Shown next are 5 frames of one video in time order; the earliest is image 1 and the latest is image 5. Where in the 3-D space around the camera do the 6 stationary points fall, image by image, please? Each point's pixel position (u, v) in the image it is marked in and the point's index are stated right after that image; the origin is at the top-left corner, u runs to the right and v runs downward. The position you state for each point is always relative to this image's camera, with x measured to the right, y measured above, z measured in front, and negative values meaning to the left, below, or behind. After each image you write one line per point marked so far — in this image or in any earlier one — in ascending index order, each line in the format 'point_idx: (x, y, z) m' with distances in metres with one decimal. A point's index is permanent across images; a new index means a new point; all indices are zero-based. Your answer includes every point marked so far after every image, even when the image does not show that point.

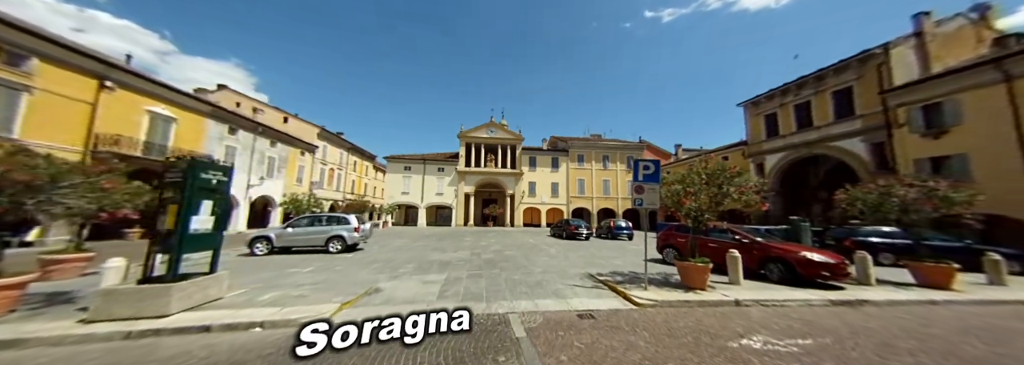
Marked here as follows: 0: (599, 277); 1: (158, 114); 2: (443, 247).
0: (+2.6, -2.8, +7.6) m
1: (-23.4, +4.5, +17.5) m
2: (-3.7, -3.5, +14.0) m
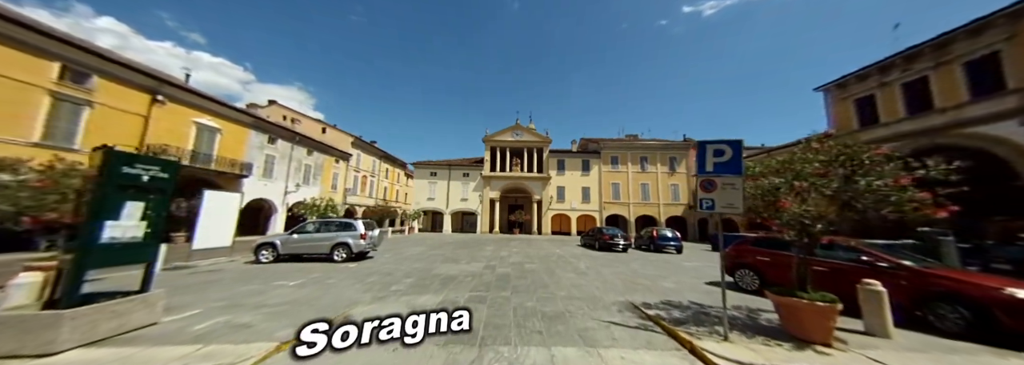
0: (+2.8, -2.7, +5.5) m
1: (-21.8, +4.1, +18.6) m
2: (-2.6, -3.6, +12.6) m
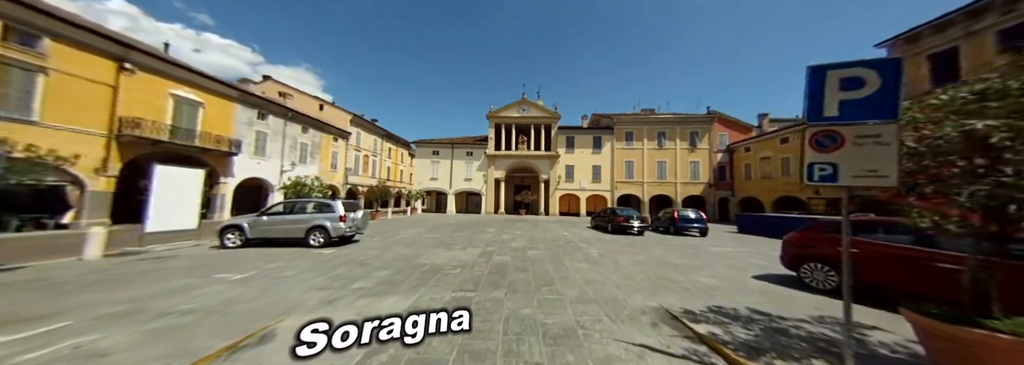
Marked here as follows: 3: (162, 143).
0: (+2.7, -2.1, +3.9) m
1: (-21.5, +5.5, +17.2) m
2: (-2.5, -2.5, +11.2) m
3: (-21.4, +2.4, +16.1) m
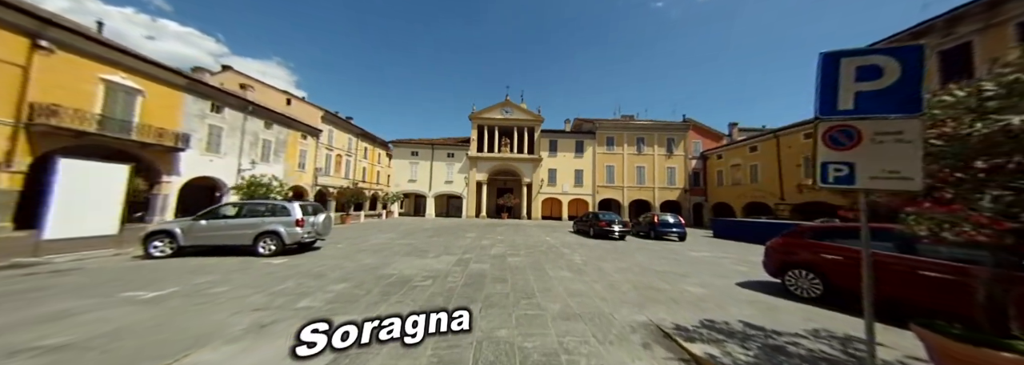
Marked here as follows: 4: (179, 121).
0: (+2.4, -2.2, +3.5) m
1: (-22.7, +5.6, +15.1) m
2: (-3.4, -2.6, +10.4) m
3: (-22.6, +2.5, +14.0) m
4: (-22.8, +4.2, +17.9) m
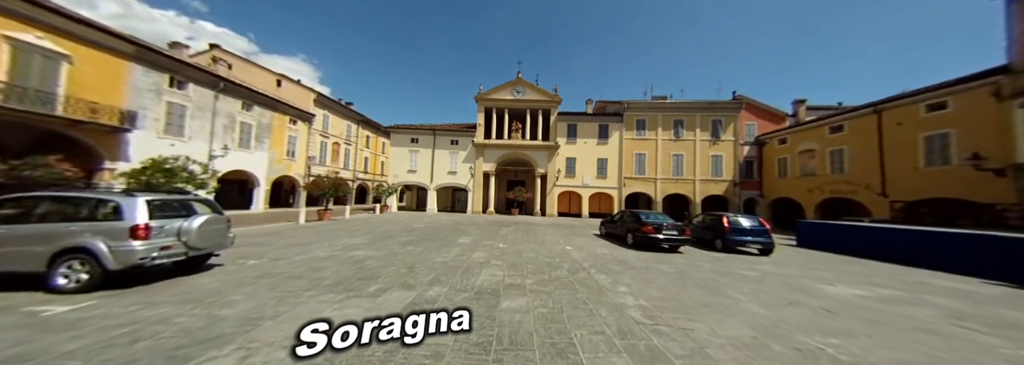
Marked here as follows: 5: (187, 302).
0: (+2.0, -2.0, -0.7) m
1: (-22.3, +6.3, +12.1) m
2: (-3.3, -2.2, +6.5) m
3: (-22.2, +3.2, +11.1) m
4: (-22.2, +4.9, +15.0) m
5: (-5.4, -2.0, +4.5) m
